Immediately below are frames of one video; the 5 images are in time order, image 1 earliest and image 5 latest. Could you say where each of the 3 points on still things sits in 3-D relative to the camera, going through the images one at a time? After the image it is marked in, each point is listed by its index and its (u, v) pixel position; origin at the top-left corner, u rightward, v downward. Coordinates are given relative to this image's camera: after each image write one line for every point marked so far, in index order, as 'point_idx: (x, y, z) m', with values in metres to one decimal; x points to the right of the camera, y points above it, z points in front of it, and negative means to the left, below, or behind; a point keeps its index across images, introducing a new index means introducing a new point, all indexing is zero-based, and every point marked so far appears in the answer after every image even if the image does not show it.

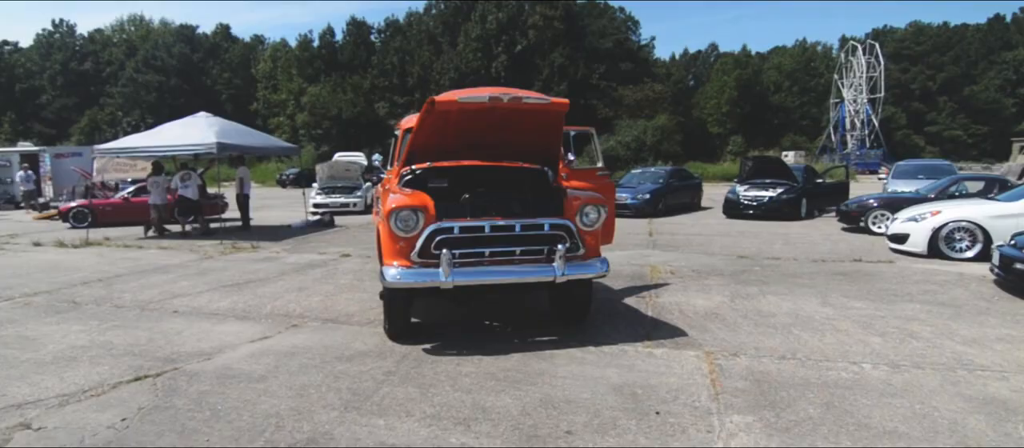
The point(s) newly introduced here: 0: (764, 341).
0: (+2.7, -1.3, +6.5) m
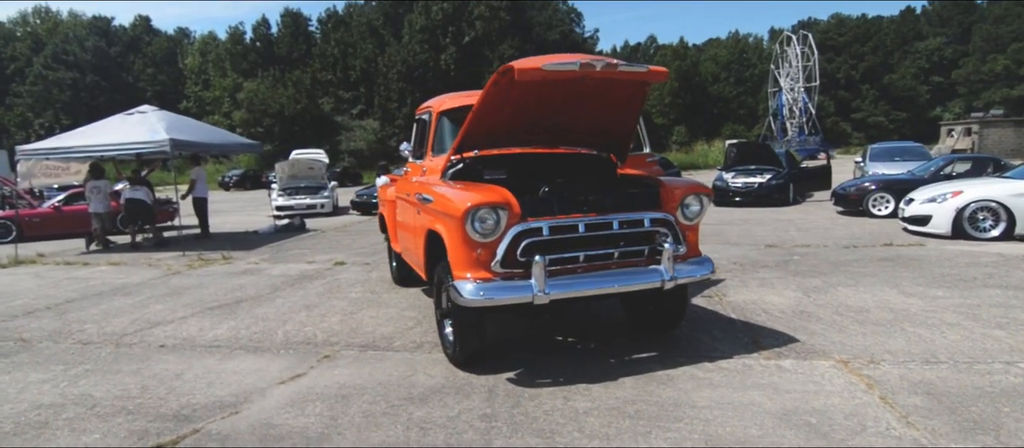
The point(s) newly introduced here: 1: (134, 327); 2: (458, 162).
0: (+3.6, -1.1, +5.7) m
1: (-4.4, -1.2, +7.0) m
2: (-0.5, +0.6, +5.8) m
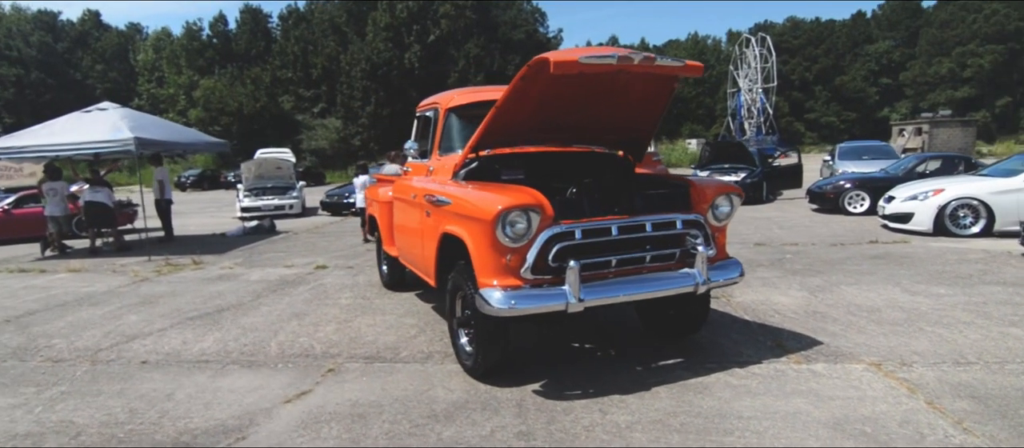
0: (+3.7, -1.1, +5.6) m
1: (-4.3, -1.2, +6.4) m
2: (-0.3, +0.6, +5.4) m
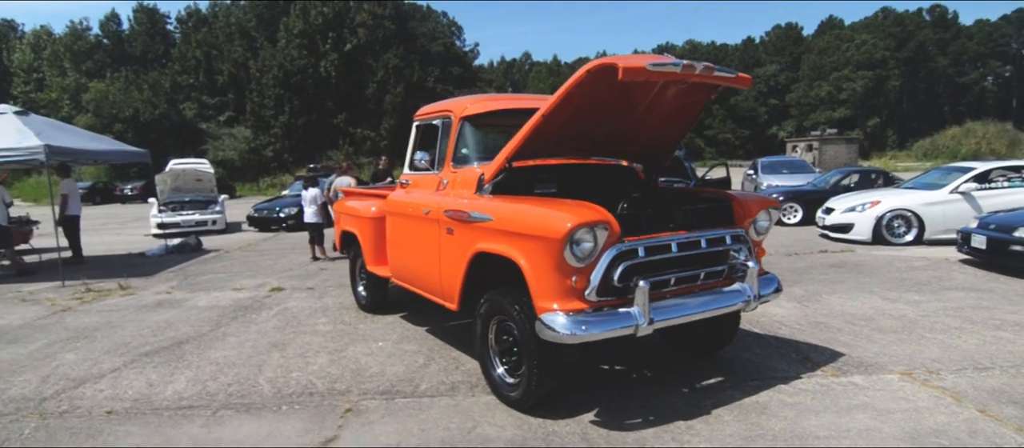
0: (+3.9, -1.2, +5.8) m
1: (-4.1, -1.4, +5.4) m
2: (-0.1, +0.4, +5.0) m
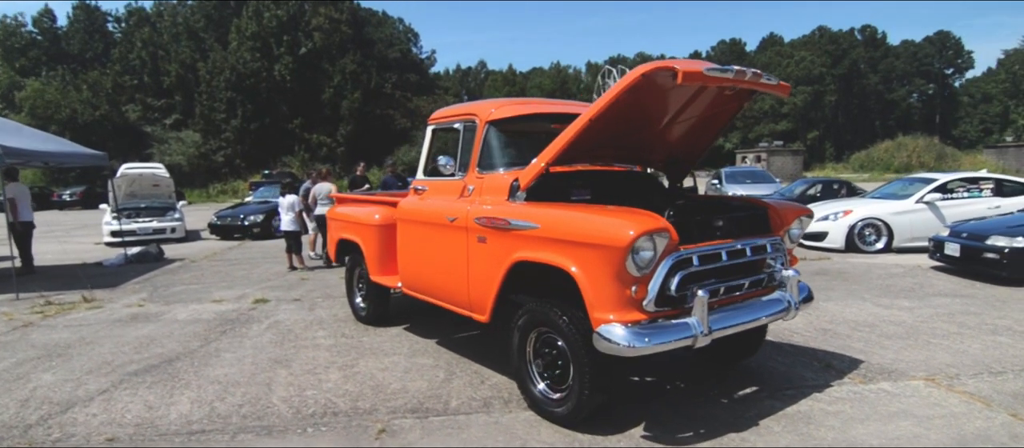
0: (+4.2, -1.3, +5.9) m
1: (-3.8, -1.5, +4.8) m
2: (+0.2, +0.4, +4.9) m
